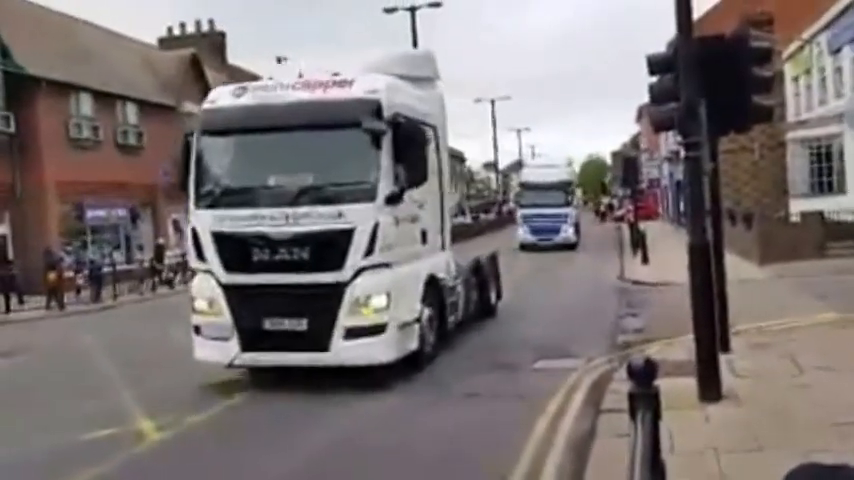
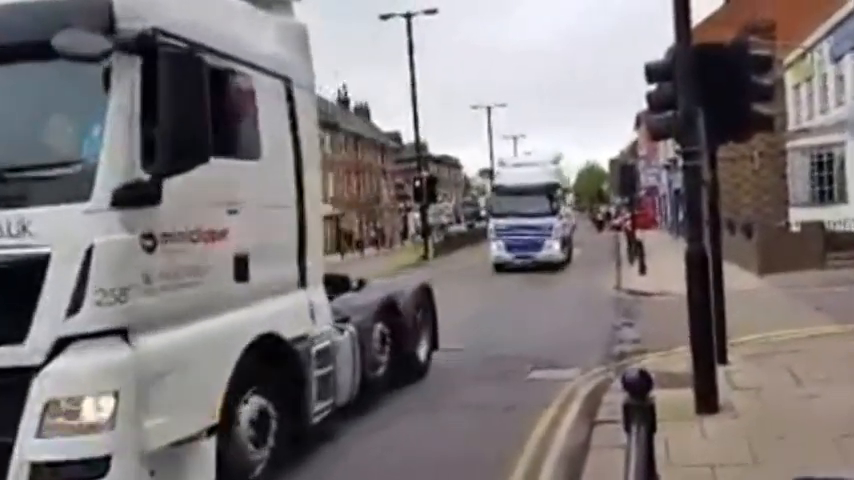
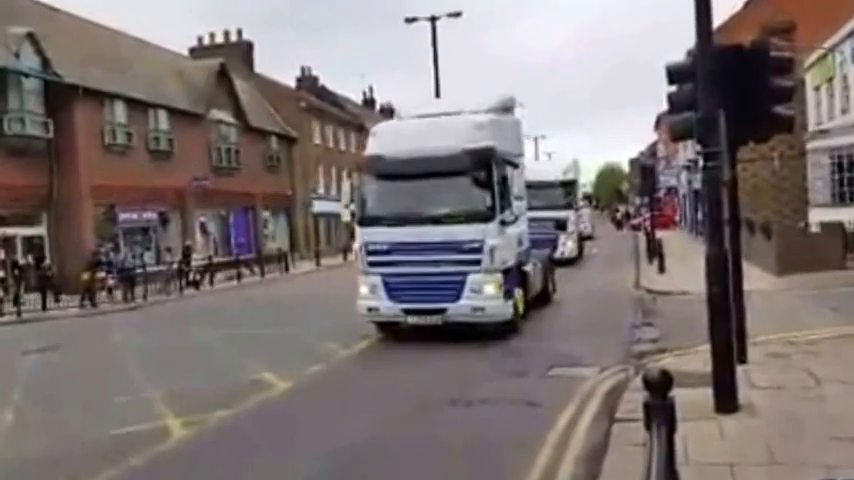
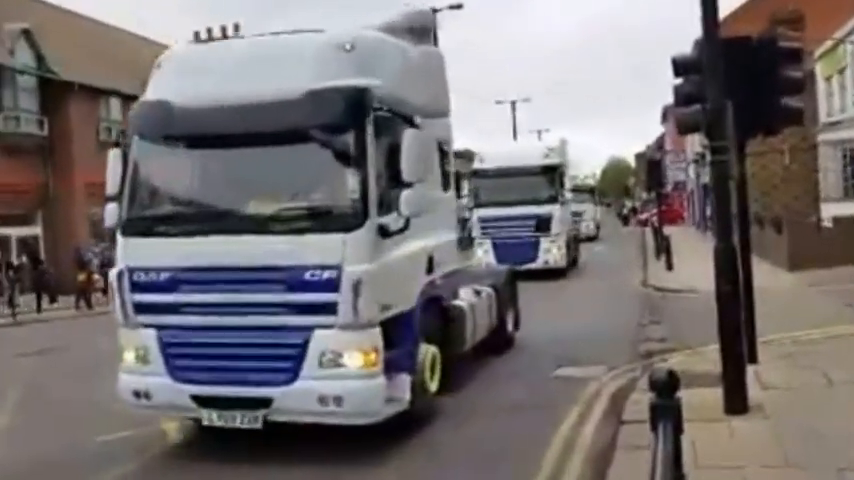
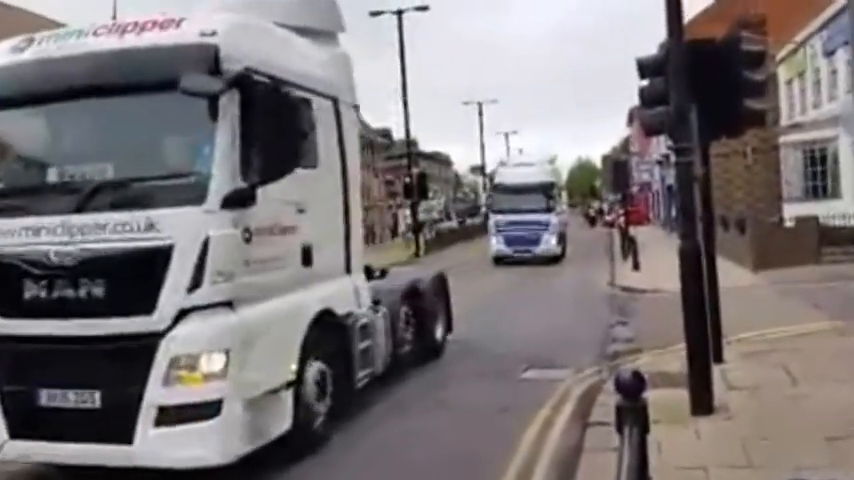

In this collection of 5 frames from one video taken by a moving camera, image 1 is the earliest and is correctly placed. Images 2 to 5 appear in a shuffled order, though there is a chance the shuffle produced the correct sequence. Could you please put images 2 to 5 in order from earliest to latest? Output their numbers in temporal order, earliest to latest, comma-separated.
5, 2, 3, 4
